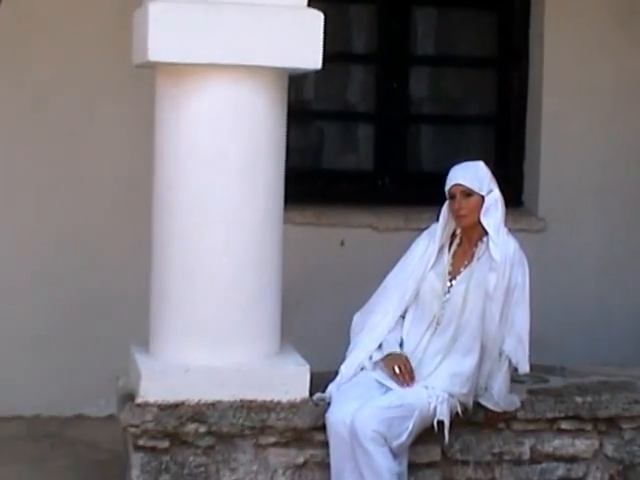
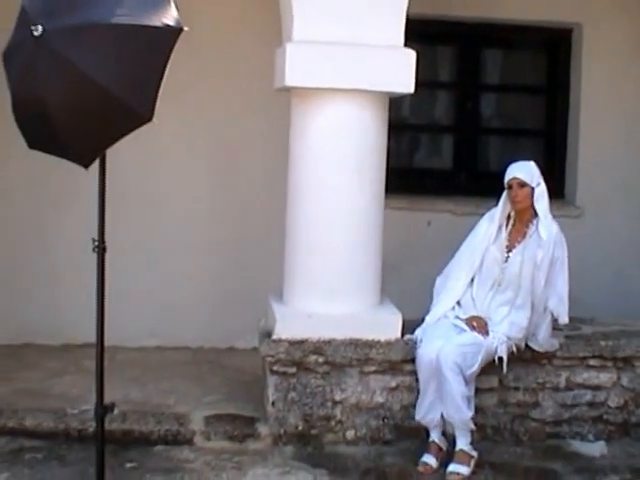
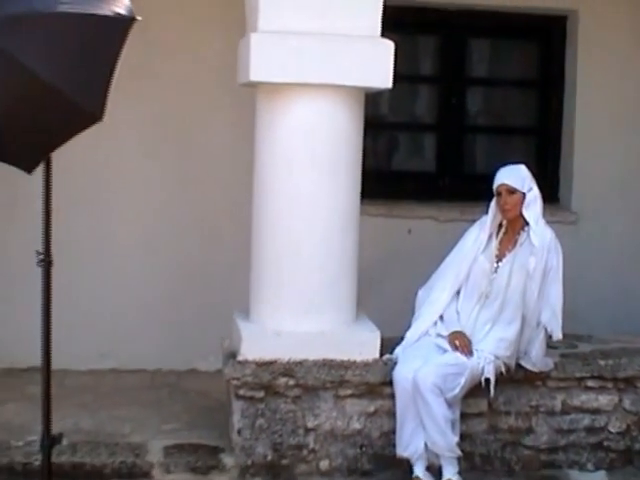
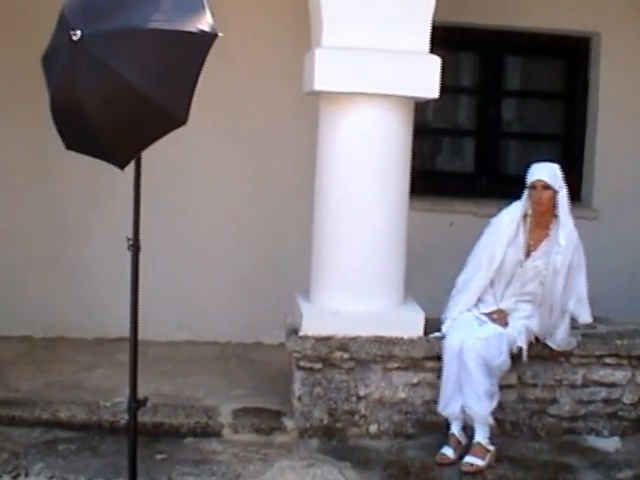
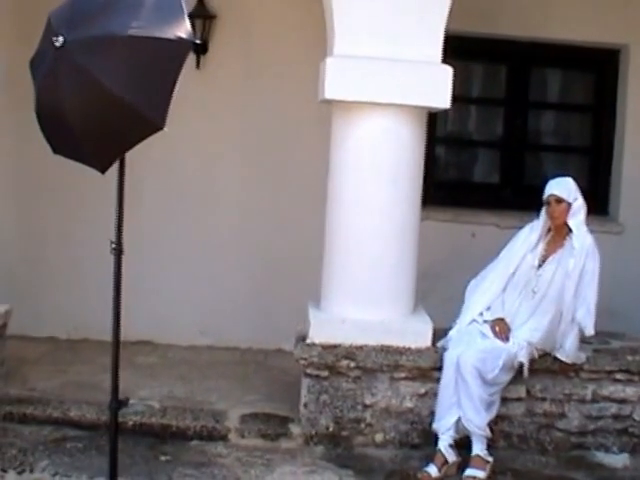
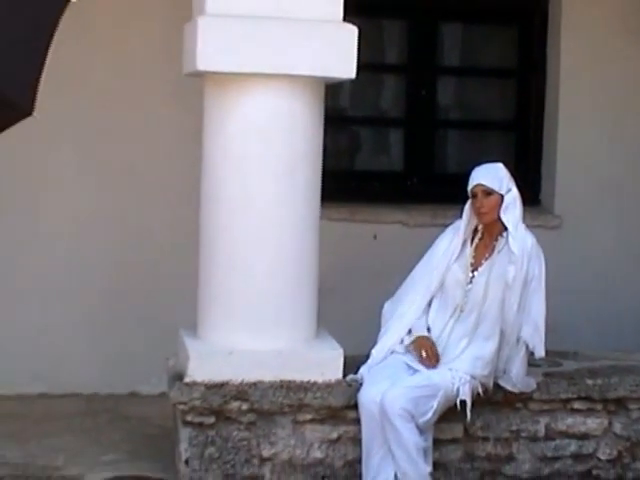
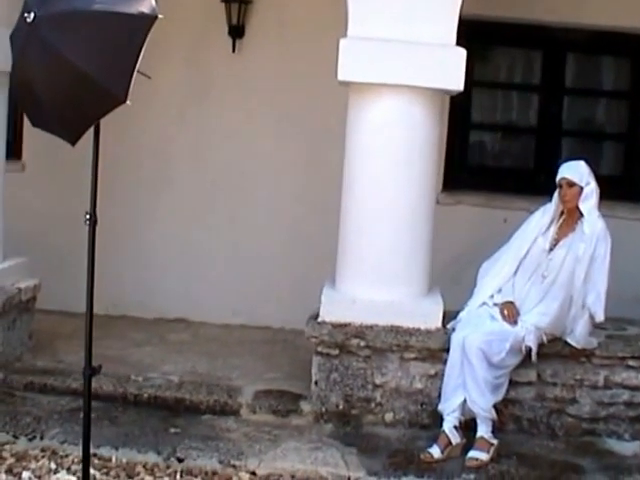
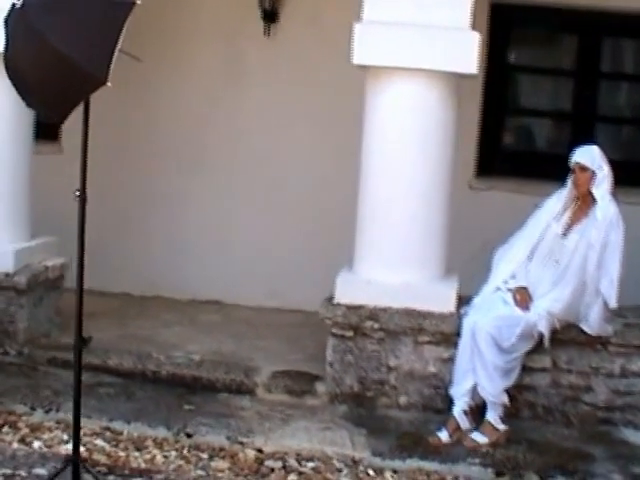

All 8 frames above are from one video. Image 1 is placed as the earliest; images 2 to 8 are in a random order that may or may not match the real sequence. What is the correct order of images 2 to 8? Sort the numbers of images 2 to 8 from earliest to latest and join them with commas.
6, 3, 2, 4, 5, 7, 8
